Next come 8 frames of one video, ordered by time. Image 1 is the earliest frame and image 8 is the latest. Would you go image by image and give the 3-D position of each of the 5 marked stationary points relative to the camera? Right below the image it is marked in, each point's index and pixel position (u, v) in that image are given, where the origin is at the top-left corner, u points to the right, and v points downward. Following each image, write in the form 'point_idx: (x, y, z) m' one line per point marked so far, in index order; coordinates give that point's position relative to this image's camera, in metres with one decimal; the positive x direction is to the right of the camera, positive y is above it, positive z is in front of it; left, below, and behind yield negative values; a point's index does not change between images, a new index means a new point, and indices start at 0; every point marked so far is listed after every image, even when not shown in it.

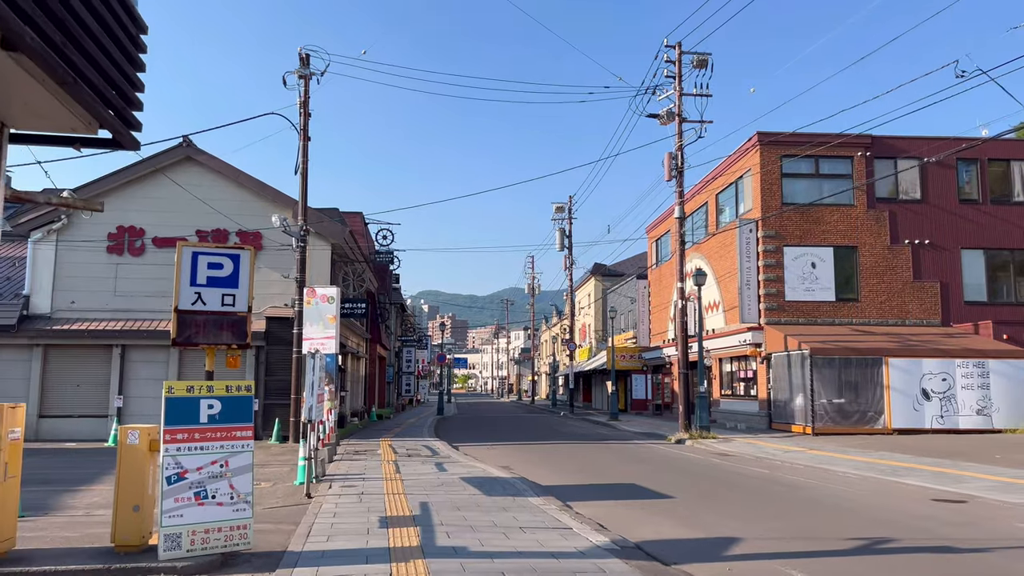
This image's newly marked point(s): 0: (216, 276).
0: (-2.6, +0.1, +7.3) m
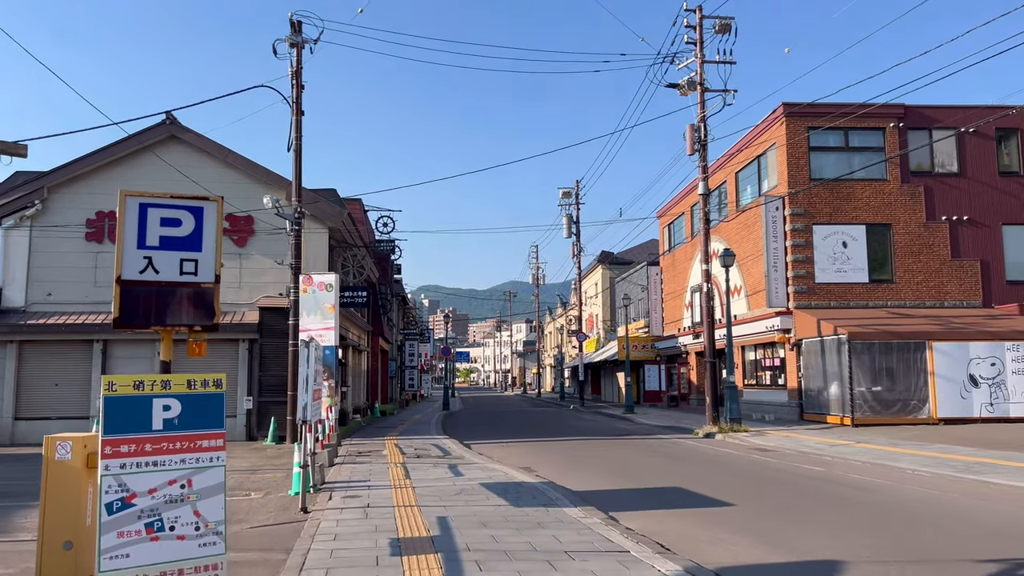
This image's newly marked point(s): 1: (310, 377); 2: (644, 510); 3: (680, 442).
0: (-2.3, +0.4, +5.5) m
1: (-2.3, -1.0, +9.5) m
2: (+1.6, -2.7, +9.8) m
3: (+4.1, -3.7, +19.6) m
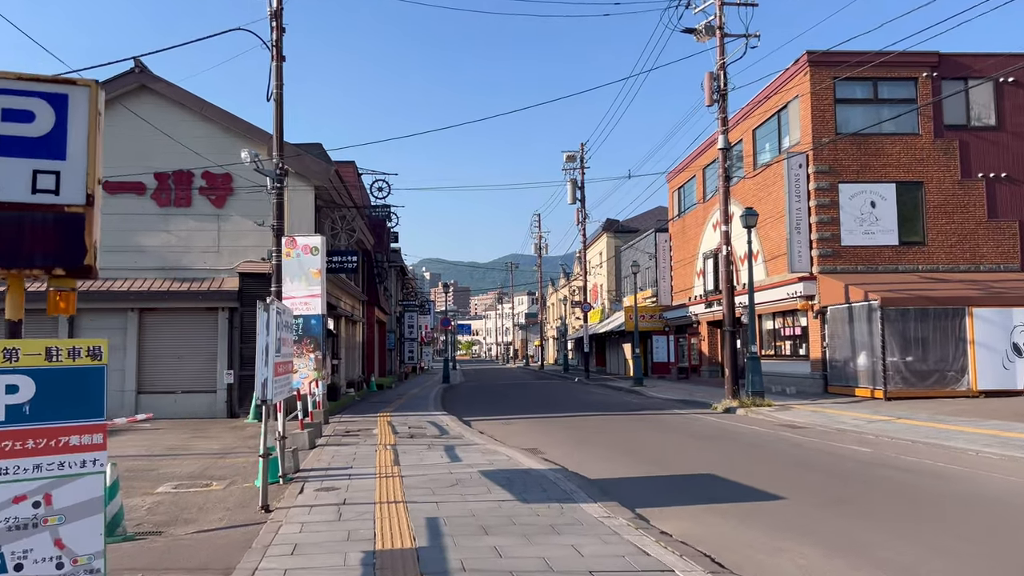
0: (-2.3, +0.7, +3.7) m
1: (-2.3, -0.6, +7.8) m
2: (+1.7, -2.2, +8.2) m
3: (+4.1, -2.9, +17.9) m
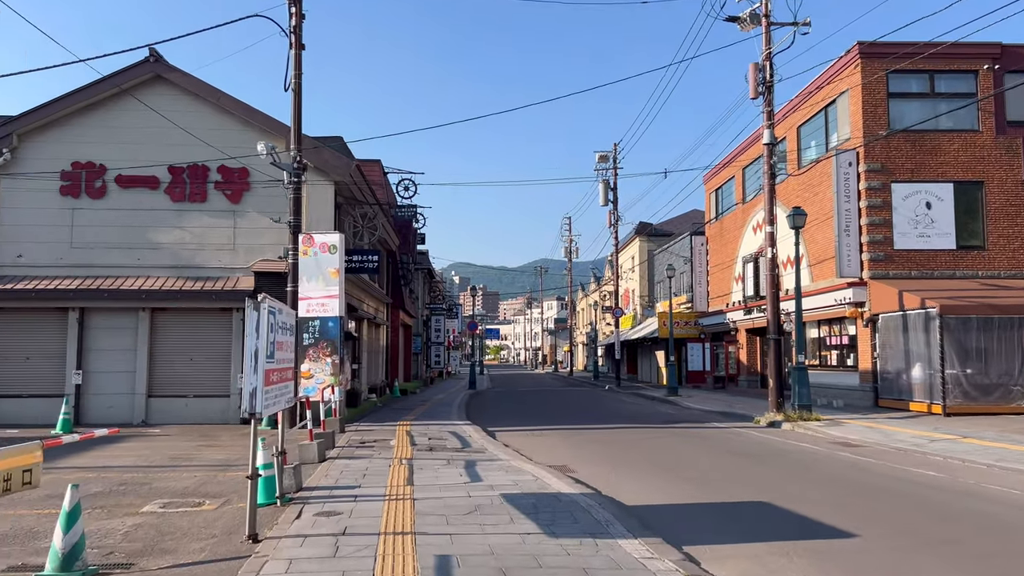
0: (-2.2, +0.8, +2.7) m
1: (-2.1, -0.5, +6.7) m
2: (+1.9, -2.2, +7.0) m
3: (+4.7, -3.0, +16.6) m
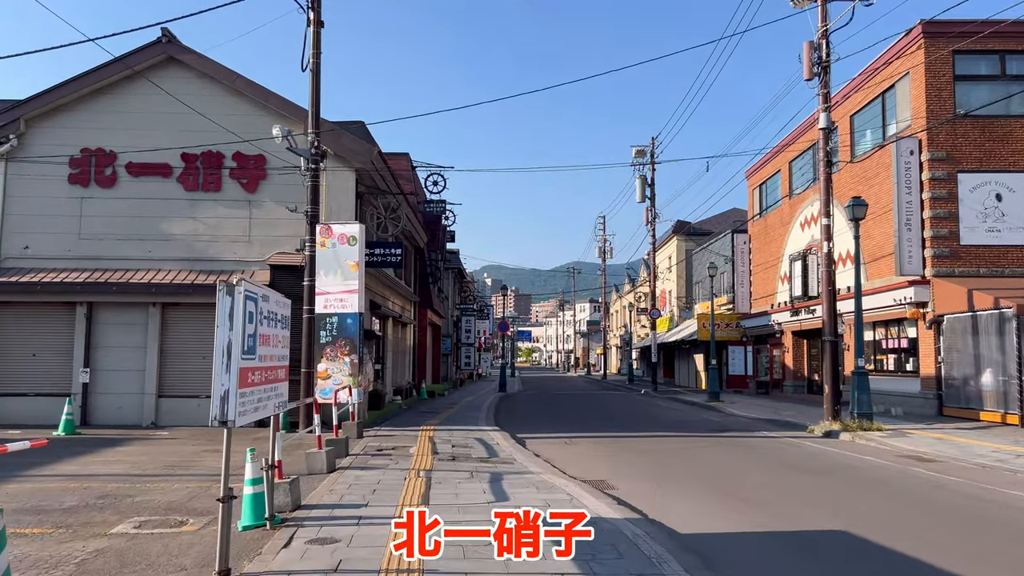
0: (-2.1, +0.9, +1.5) m
1: (-1.8, -0.4, +5.5) m
2: (+2.1, -2.1, +5.6) m
3: (+5.3, -2.9, +15.1) m
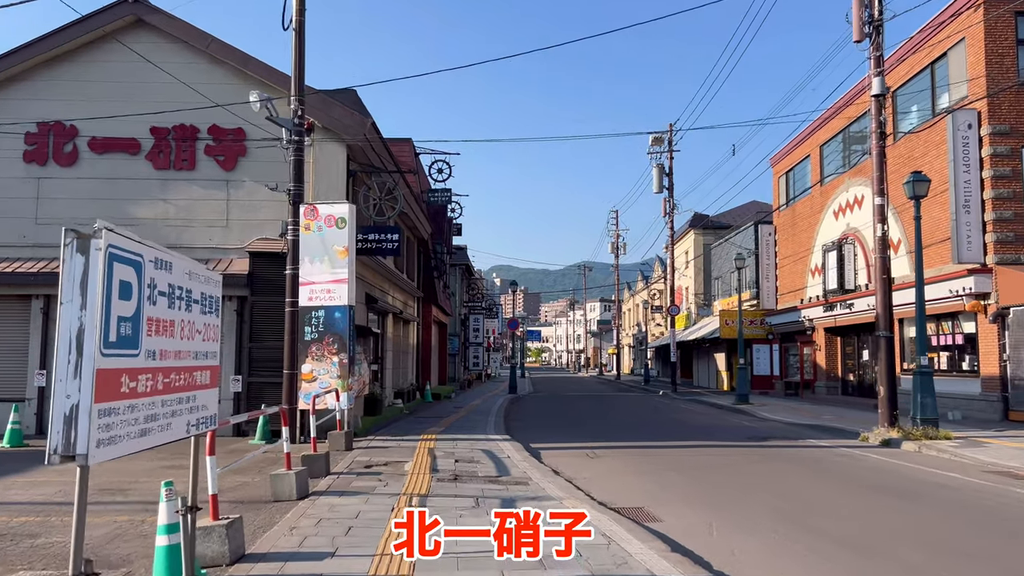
0: (-2.0, +1.1, -0.5) m
1: (-1.7, -0.2, +3.5) m
2: (+2.2, -1.9, +3.5) m
3: (+5.5, -2.7, +13.0) m
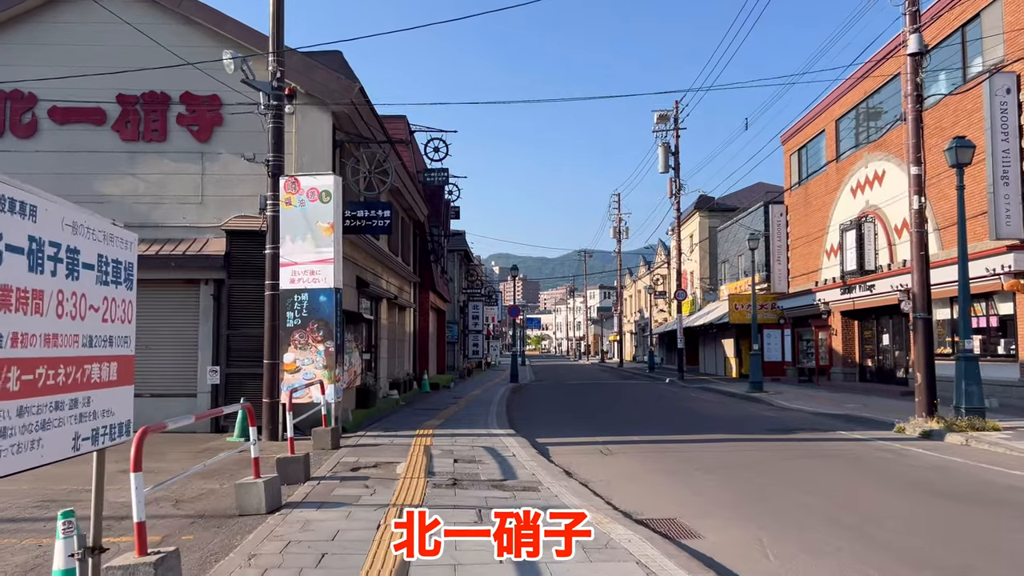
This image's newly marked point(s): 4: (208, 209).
0: (-2.0, +1.2, -1.9) m
1: (-1.7, 0.0, +2.1) m
2: (+2.3, -1.7, +2.2) m
3: (+5.6, -2.3, +11.7) m
4: (-5.2, +1.4, +14.1) m
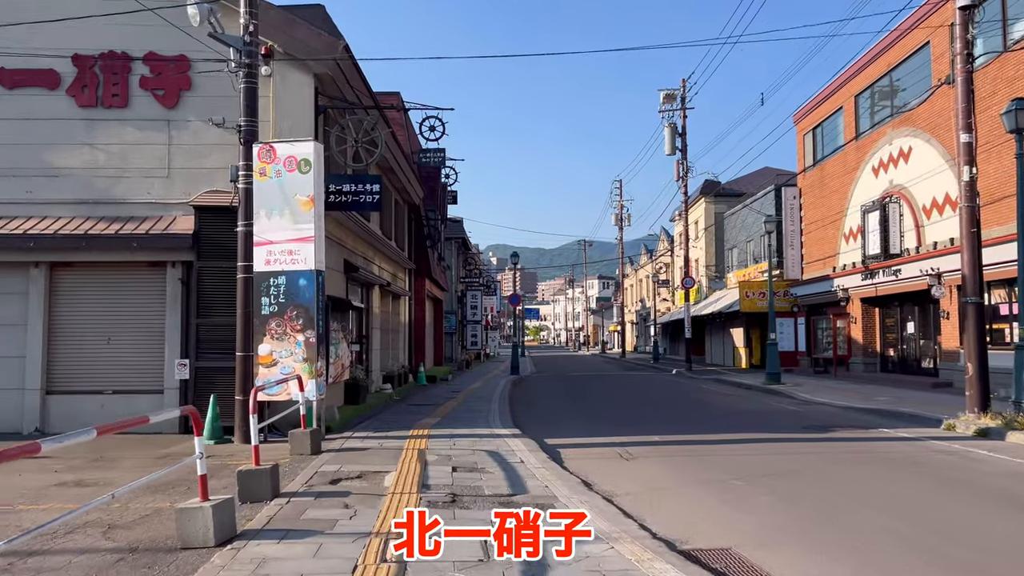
0: (-1.9, +1.3, -3.4) m
1: (-1.6, +0.1, +0.7) m
2: (+2.4, -1.5, +0.7) m
3: (+5.7, -2.1, +10.2) m
4: (-5.2, +1.6, +12.6) m
